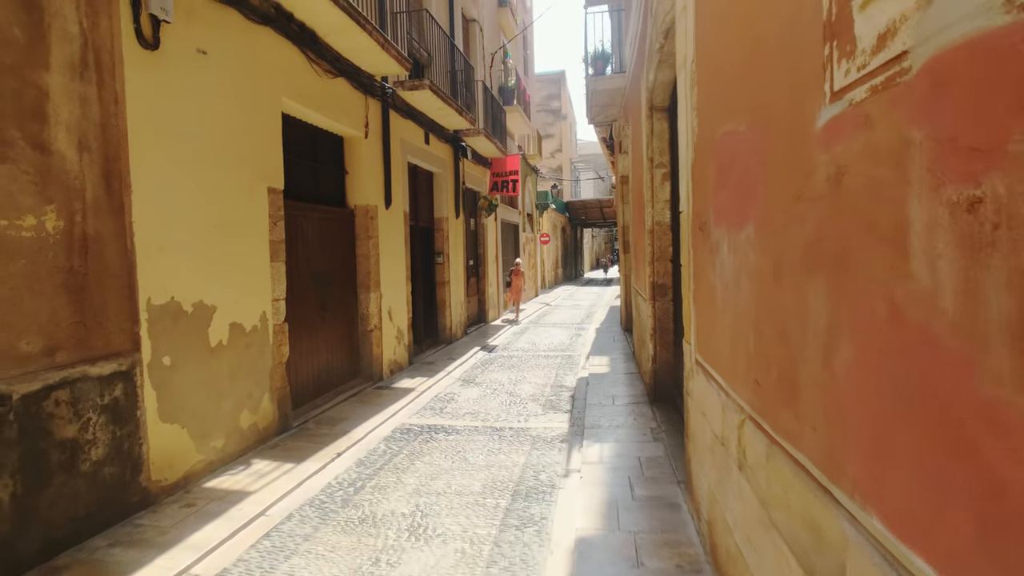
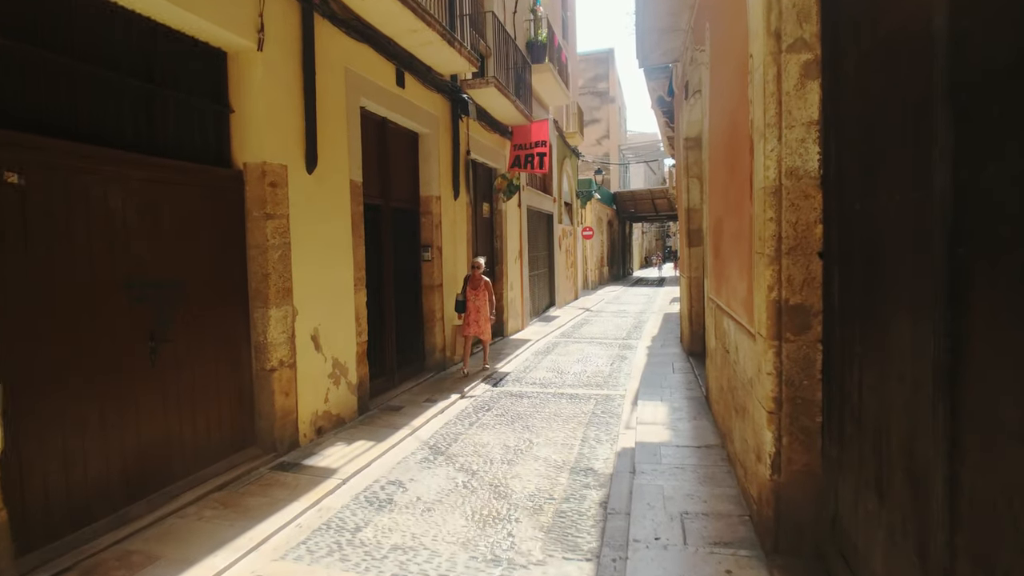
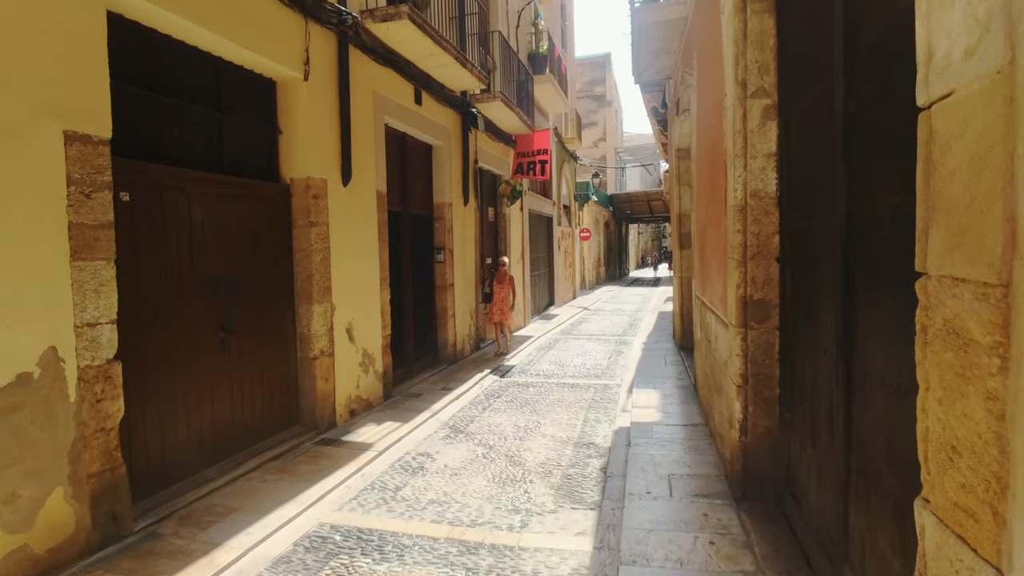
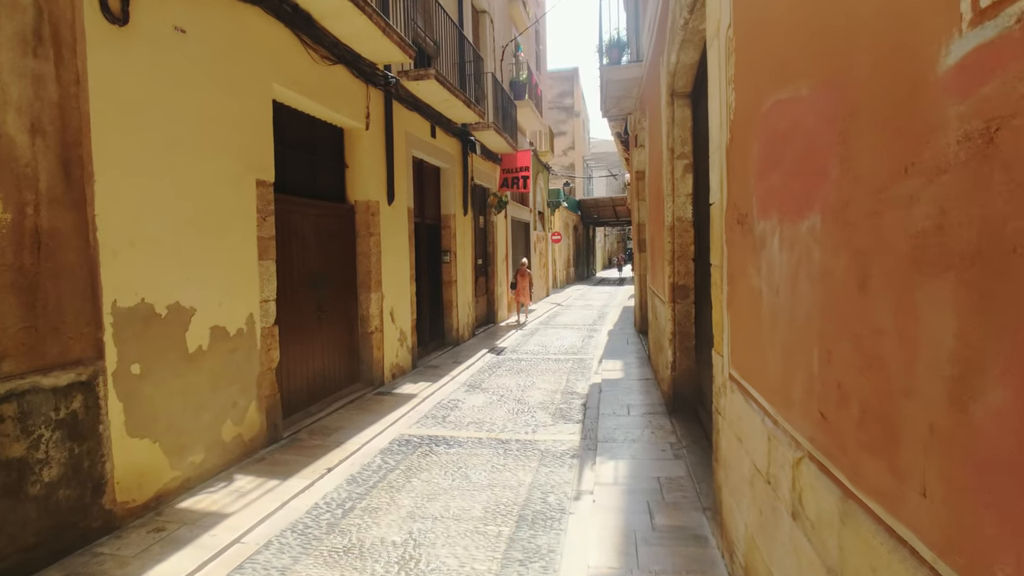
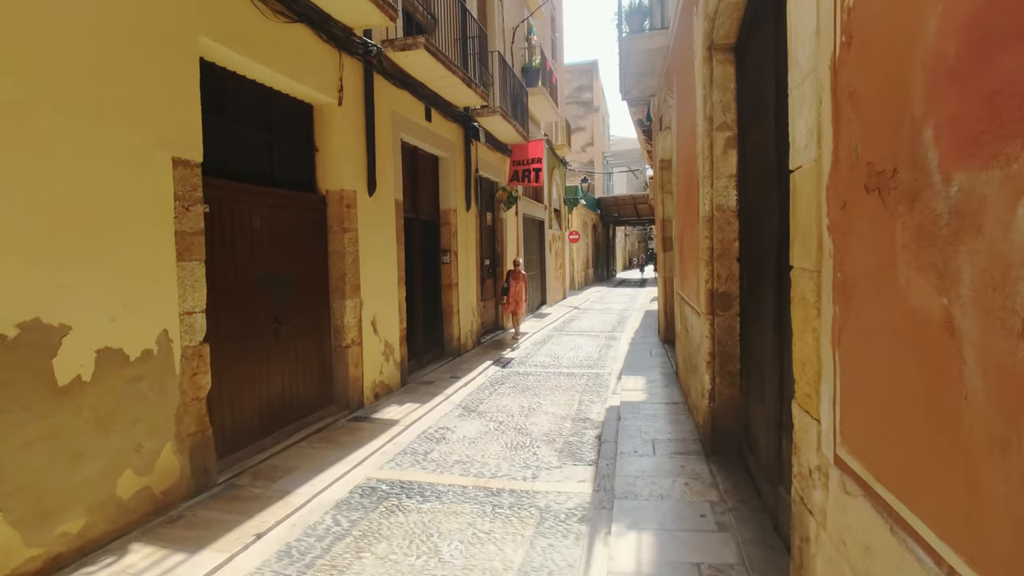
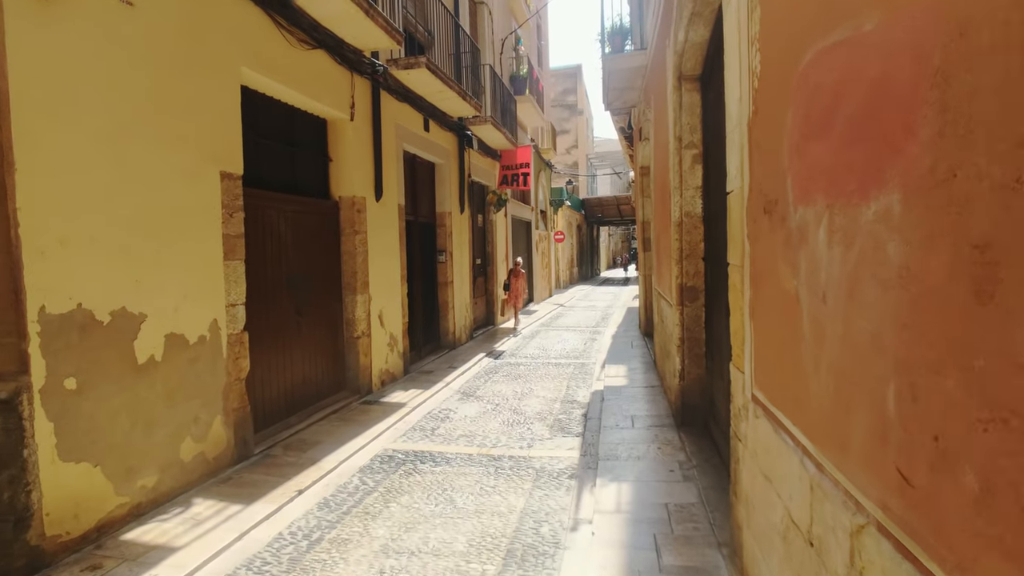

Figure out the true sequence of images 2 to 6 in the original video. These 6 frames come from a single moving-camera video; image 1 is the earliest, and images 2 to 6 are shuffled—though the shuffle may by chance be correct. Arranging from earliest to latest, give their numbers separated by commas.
4, 6, 5, 3, 2
